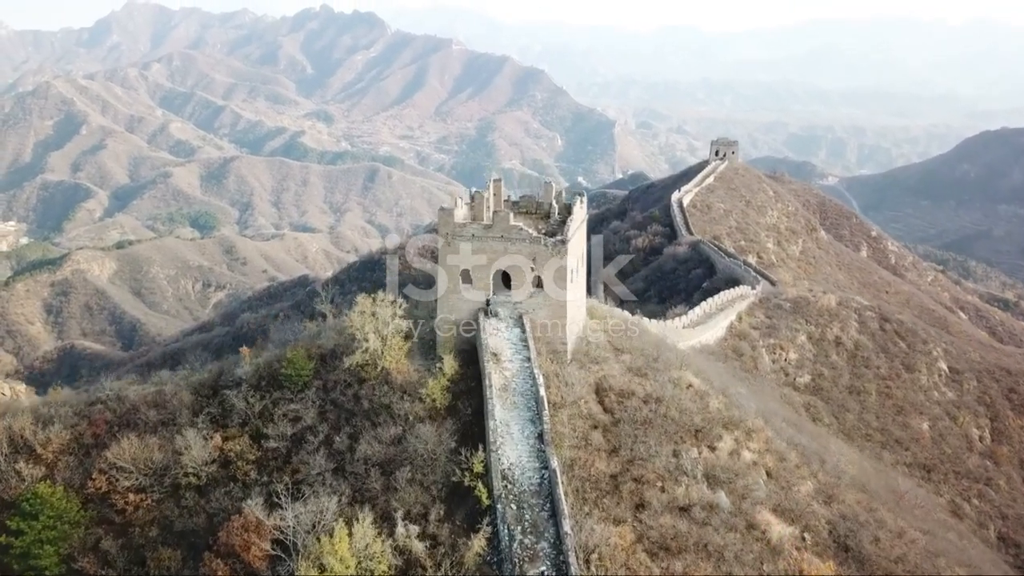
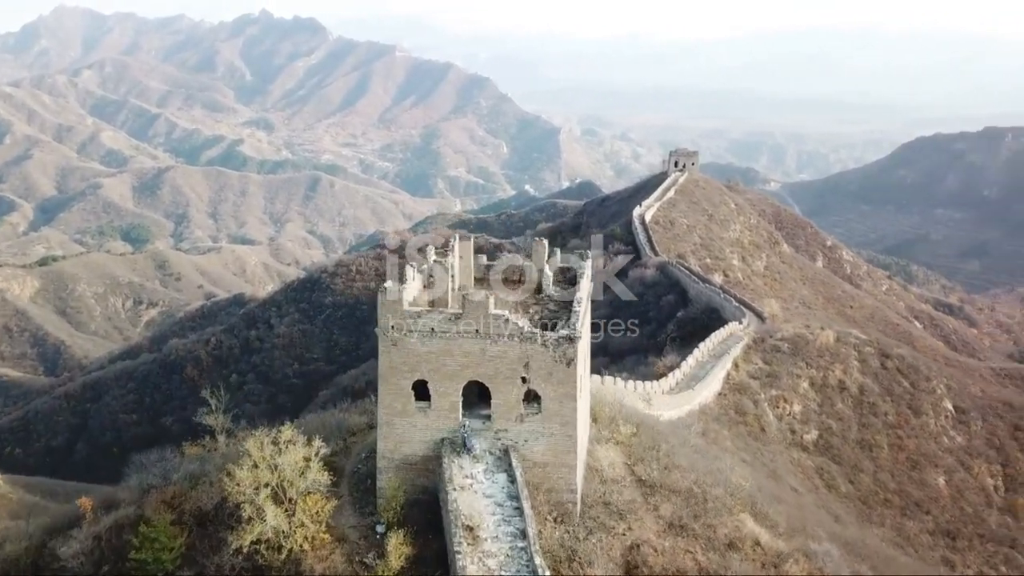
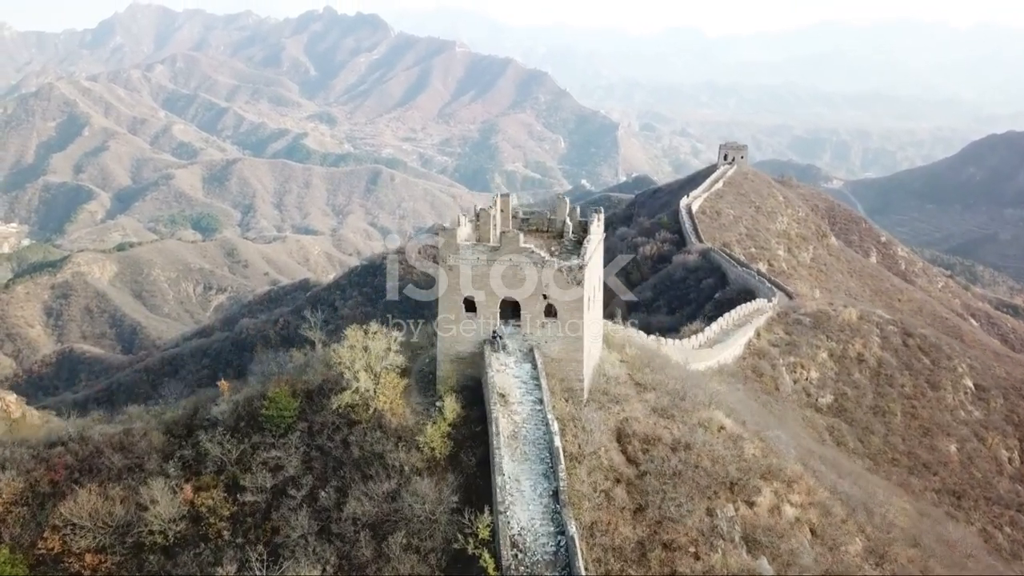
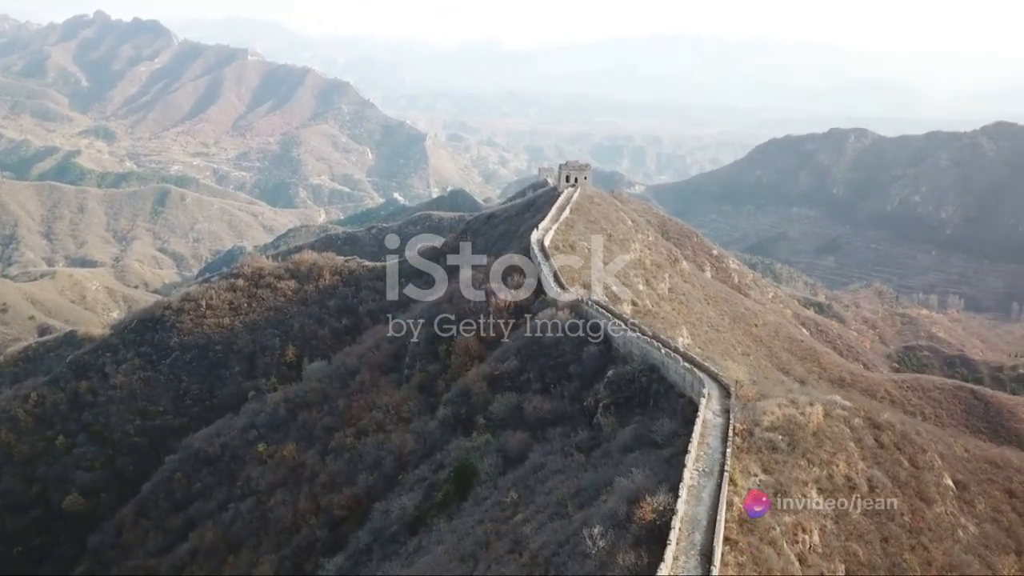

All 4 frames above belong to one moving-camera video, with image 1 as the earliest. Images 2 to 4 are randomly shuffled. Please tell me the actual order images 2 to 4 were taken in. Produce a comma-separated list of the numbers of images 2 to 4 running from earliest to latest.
3, 2, 4
